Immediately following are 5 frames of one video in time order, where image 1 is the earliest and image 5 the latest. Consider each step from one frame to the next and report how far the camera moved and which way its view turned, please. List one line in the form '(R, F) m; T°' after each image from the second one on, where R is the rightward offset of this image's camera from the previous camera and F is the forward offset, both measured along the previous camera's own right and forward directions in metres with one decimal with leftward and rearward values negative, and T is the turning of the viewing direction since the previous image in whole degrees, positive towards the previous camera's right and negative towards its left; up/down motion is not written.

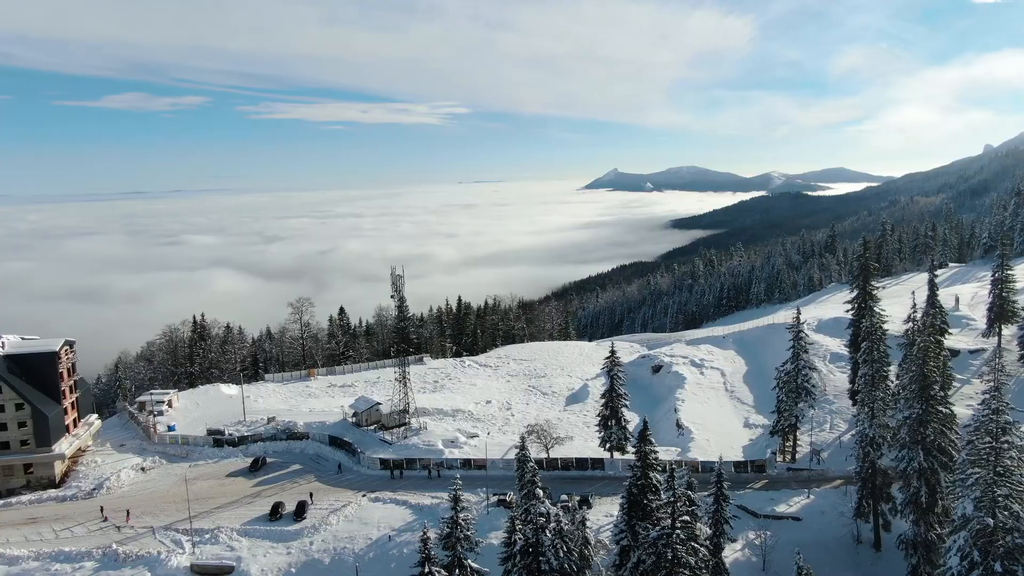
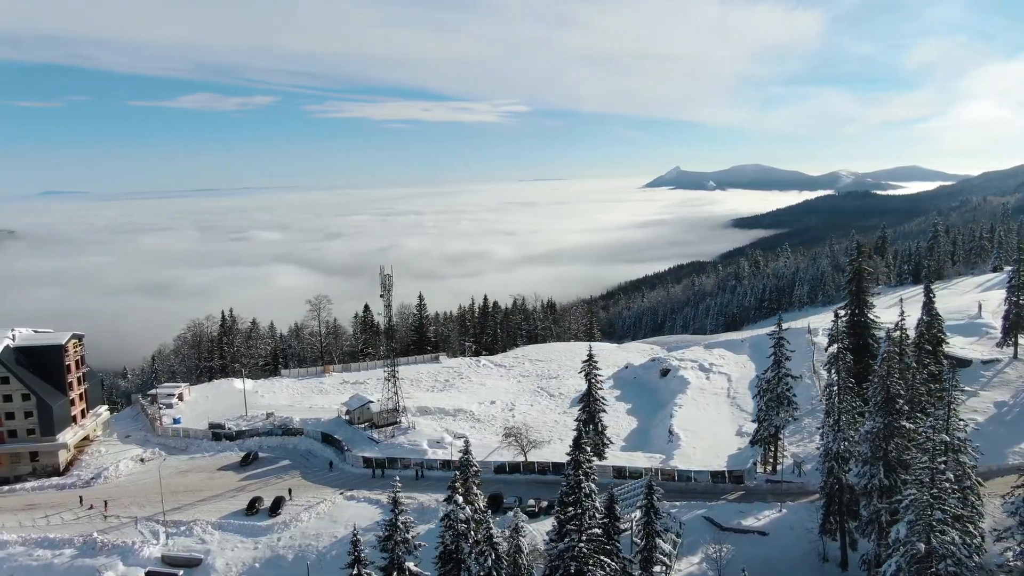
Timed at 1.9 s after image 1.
(+3.9, +0.5) m; -4°
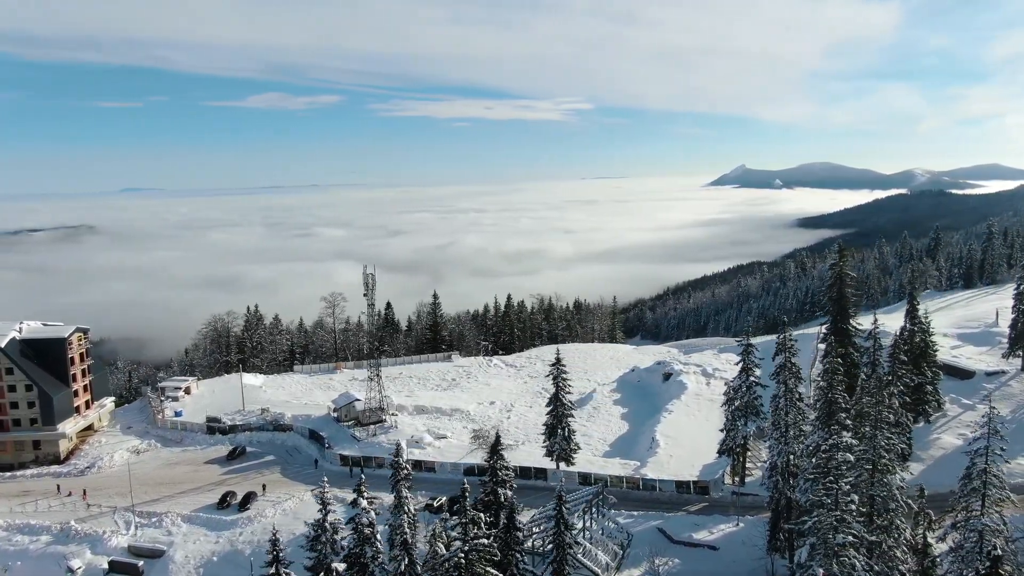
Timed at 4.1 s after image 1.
(+4.3, +0.5) m; -4°
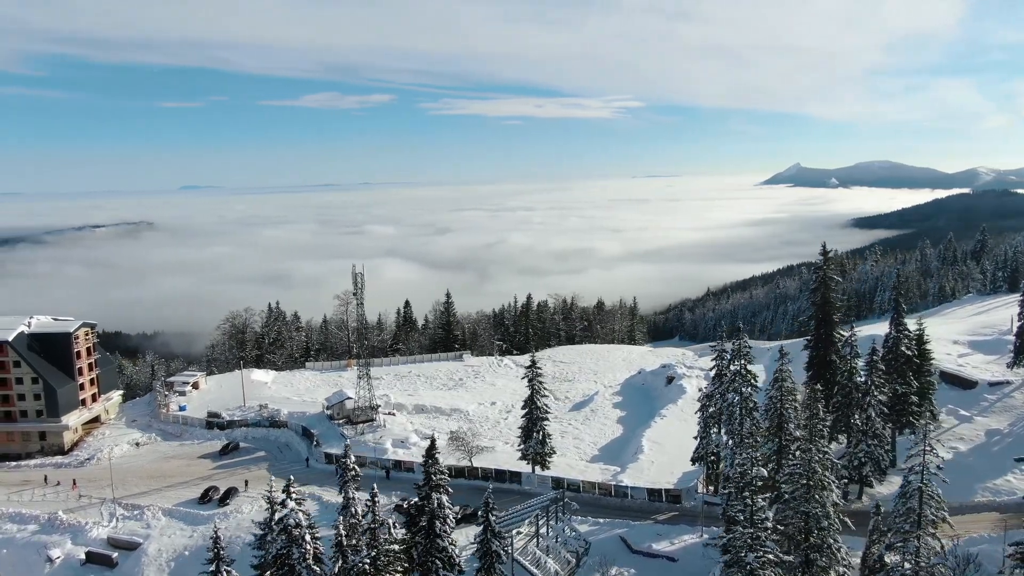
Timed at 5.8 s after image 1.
(+3.3, +0.4) m; -3°
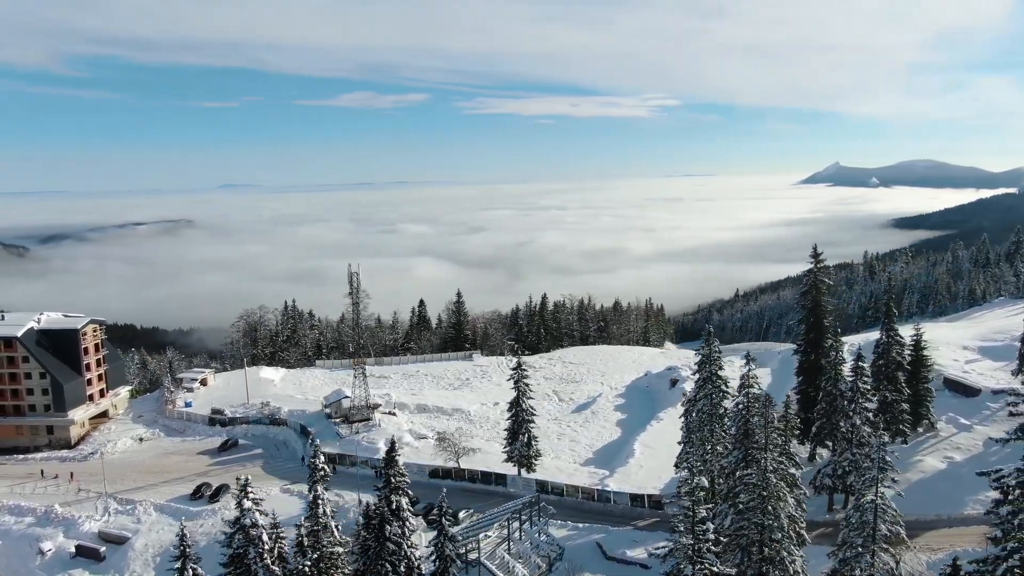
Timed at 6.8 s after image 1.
(+2.2, +0.2) m; -2°
